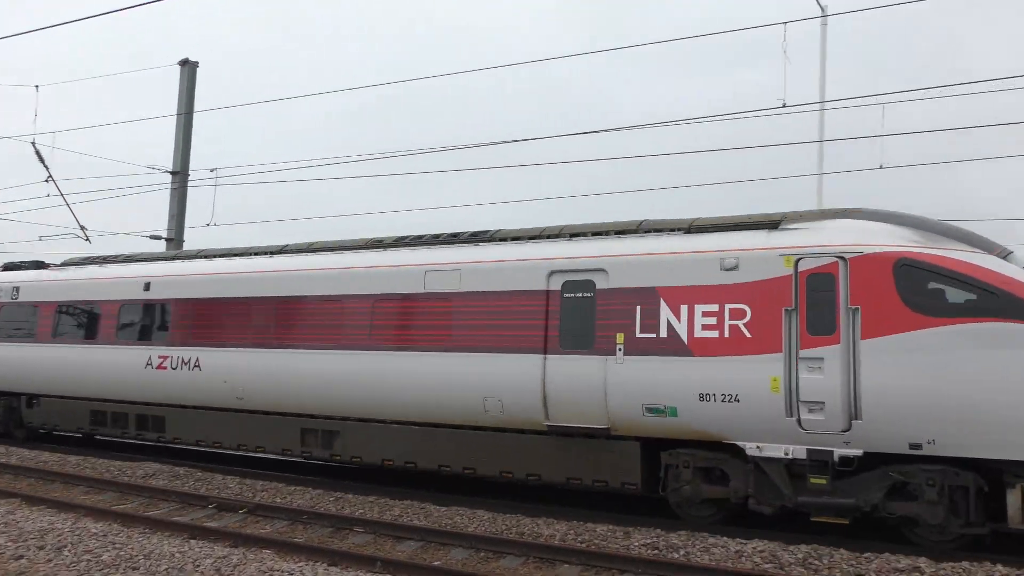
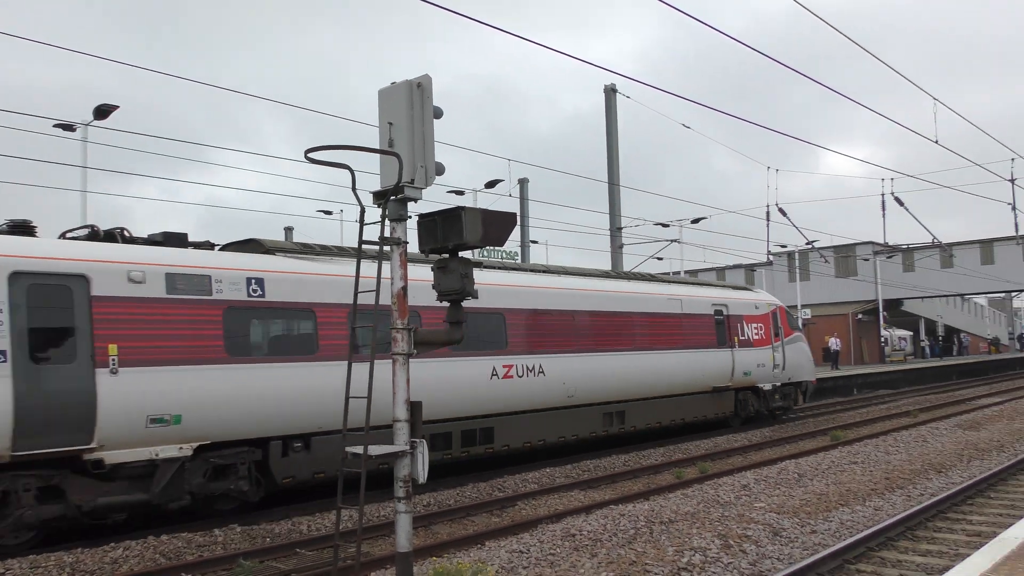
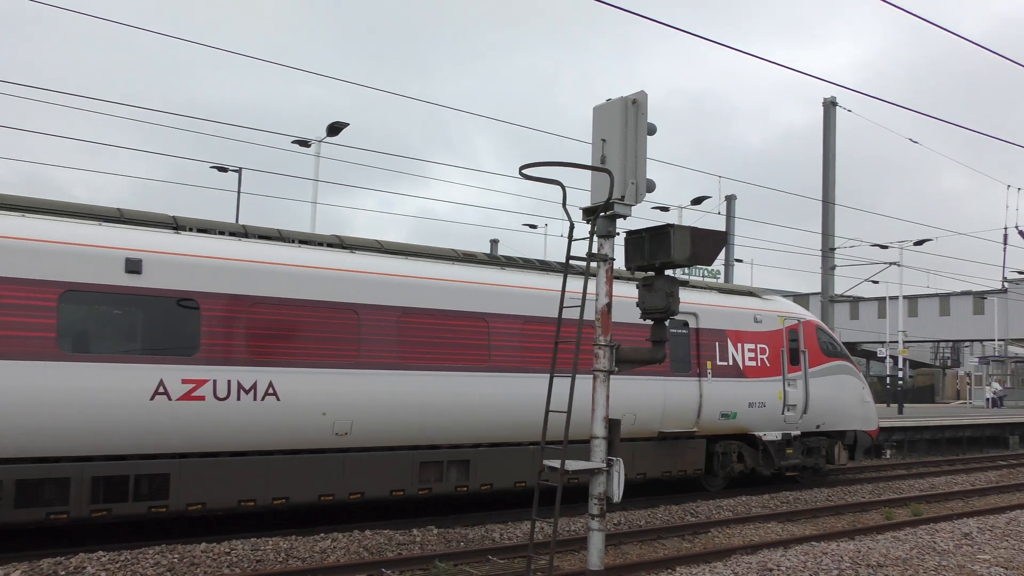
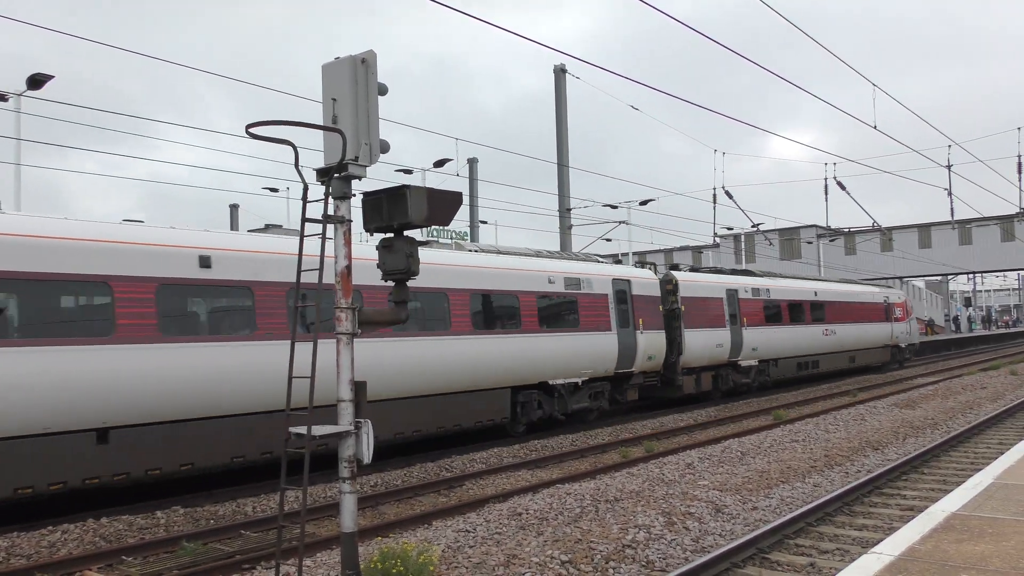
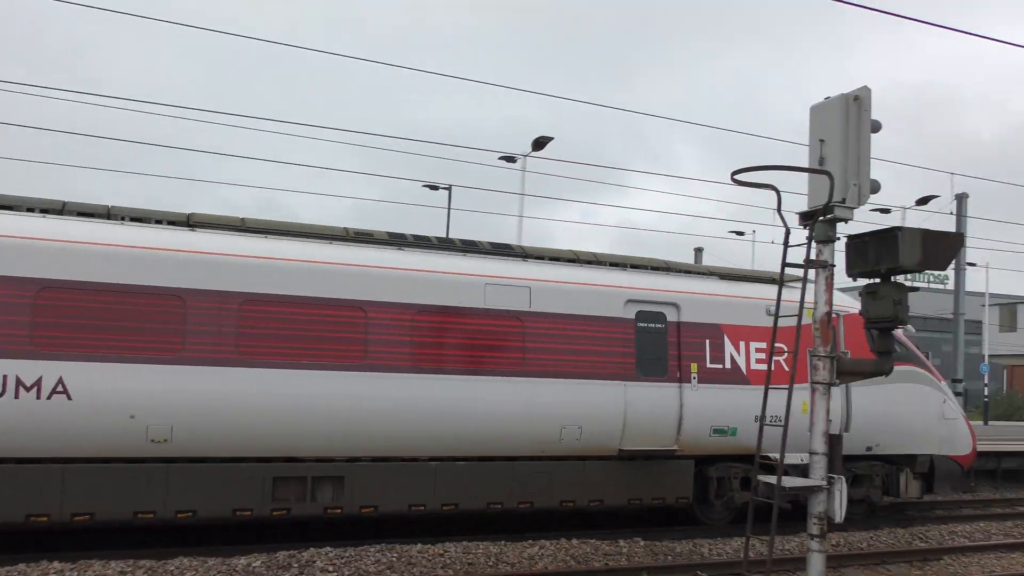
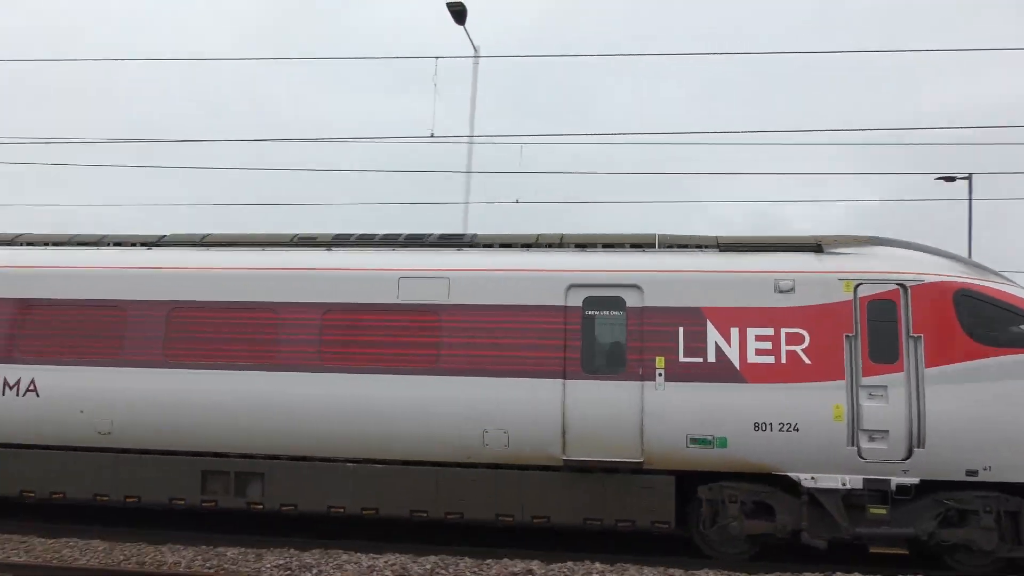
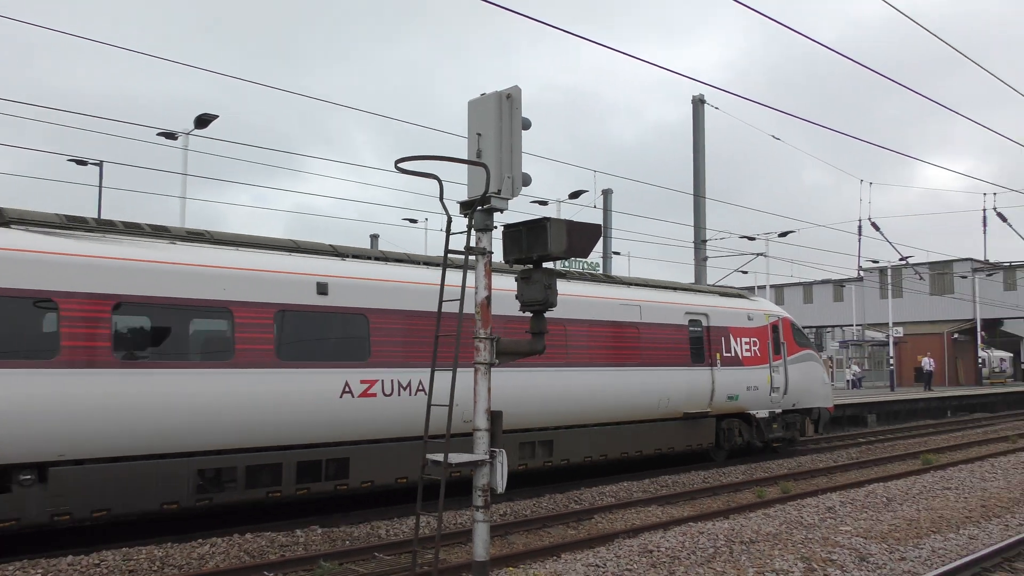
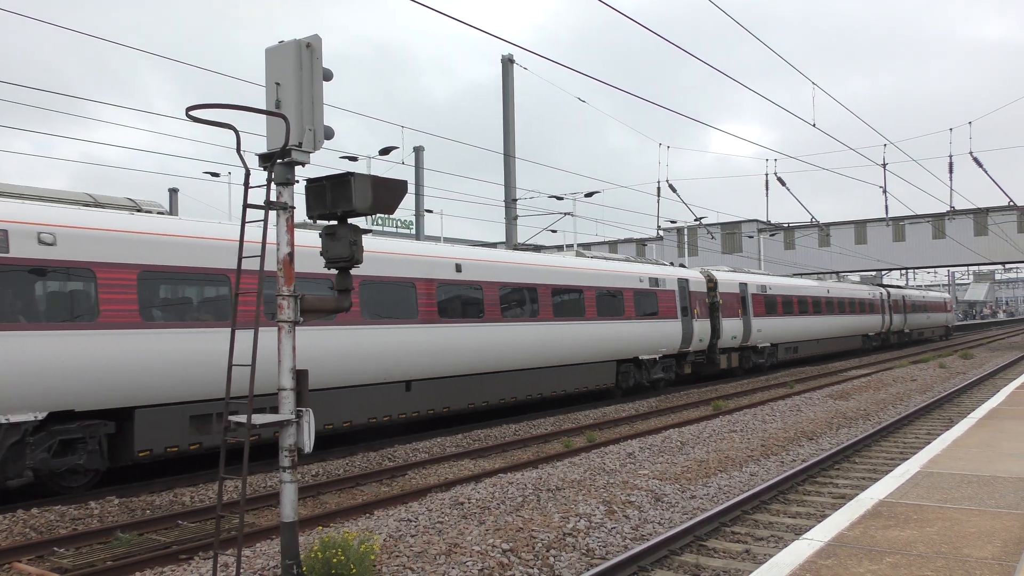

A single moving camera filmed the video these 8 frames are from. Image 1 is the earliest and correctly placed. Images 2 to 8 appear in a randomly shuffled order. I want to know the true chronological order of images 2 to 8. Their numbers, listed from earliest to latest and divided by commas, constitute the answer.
6, 5, 3, 7, 2, 4, 8
